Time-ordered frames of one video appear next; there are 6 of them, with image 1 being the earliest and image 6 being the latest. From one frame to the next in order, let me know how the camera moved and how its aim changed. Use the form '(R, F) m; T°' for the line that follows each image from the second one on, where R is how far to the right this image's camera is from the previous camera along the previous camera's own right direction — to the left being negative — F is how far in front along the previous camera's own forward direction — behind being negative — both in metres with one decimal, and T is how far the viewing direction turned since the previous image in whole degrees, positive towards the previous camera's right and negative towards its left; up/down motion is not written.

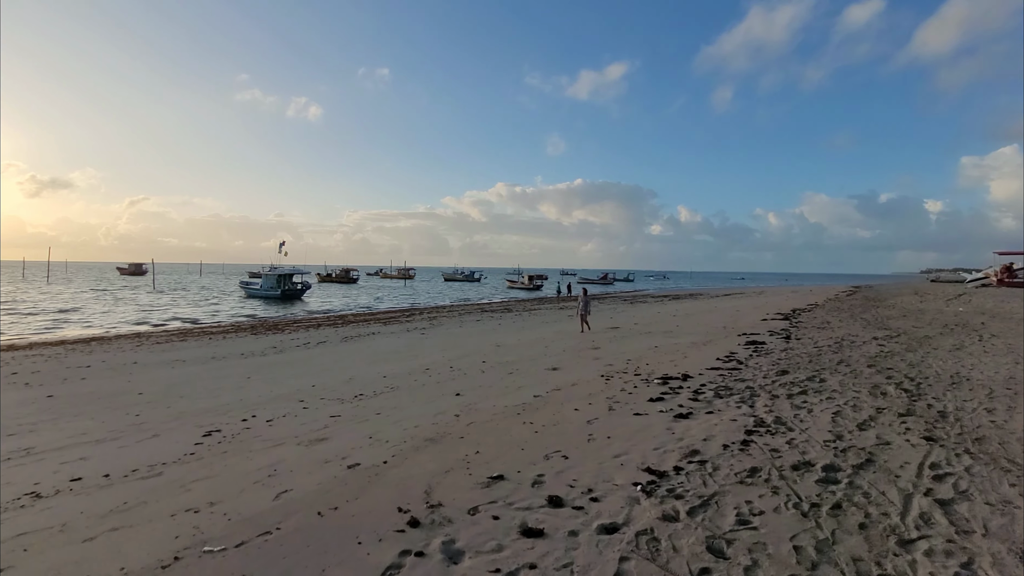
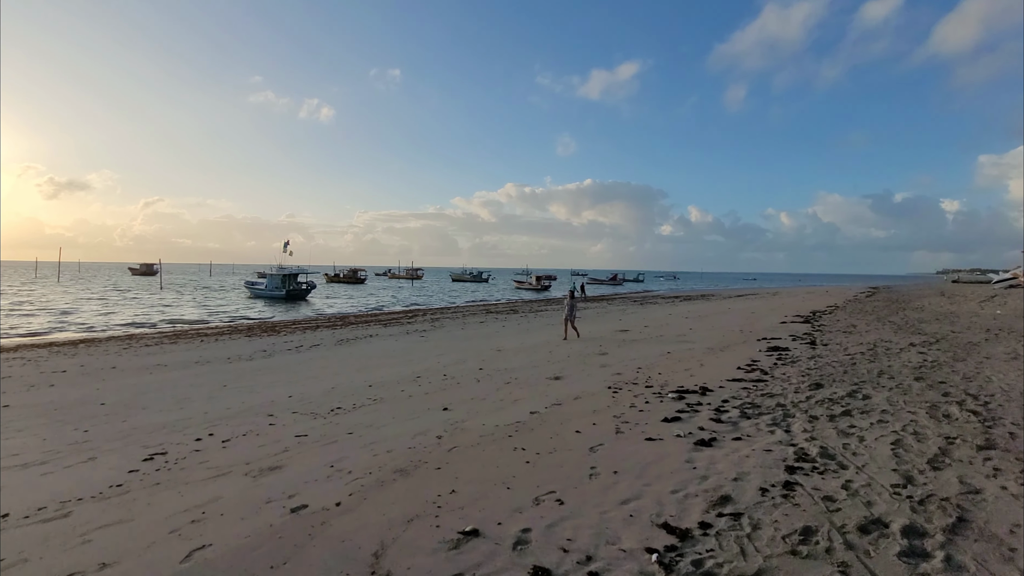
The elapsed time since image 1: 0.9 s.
(+0.2, +1.0) m; -1°
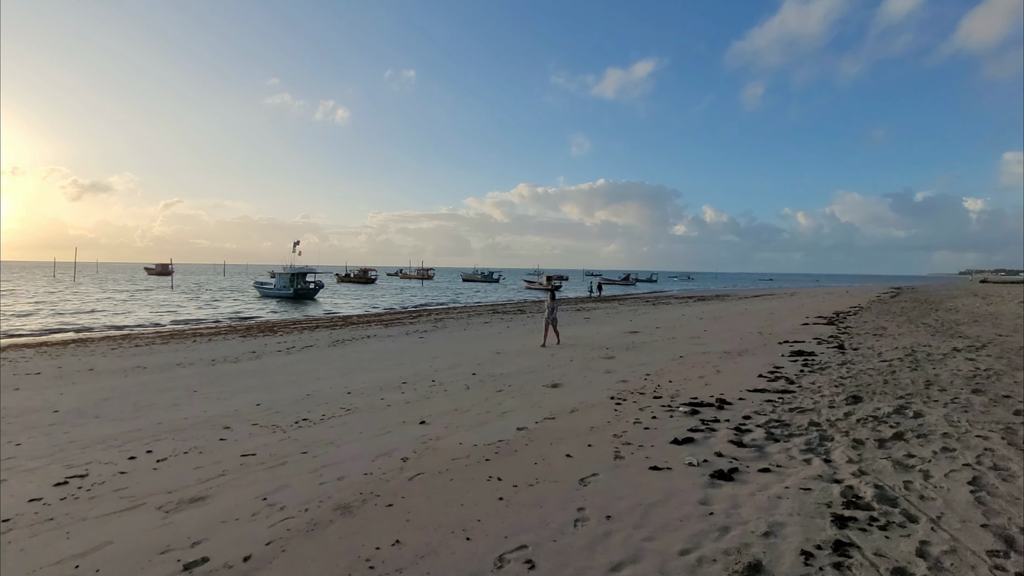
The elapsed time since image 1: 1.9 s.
(+0.4, +1.0) m; -1°
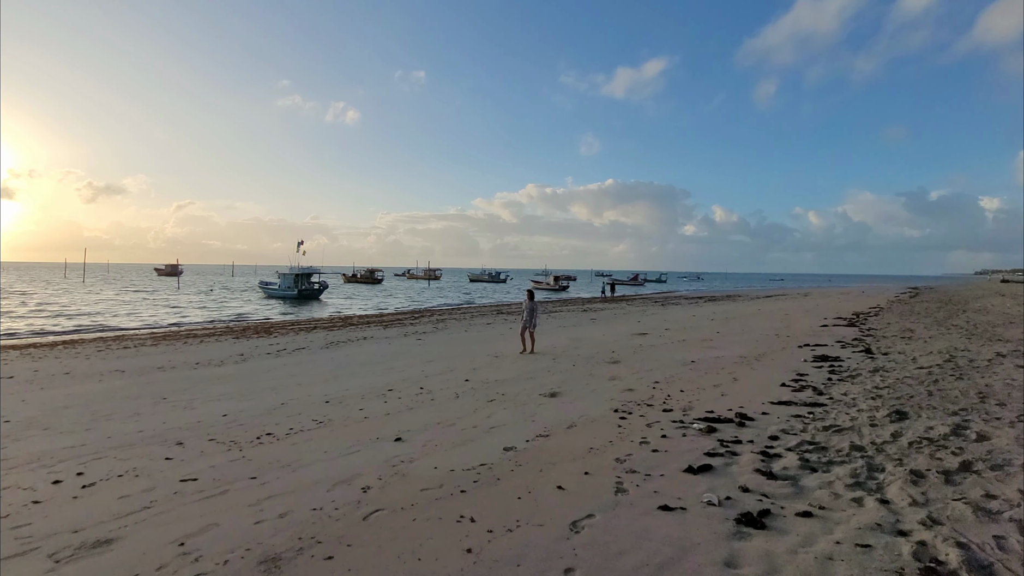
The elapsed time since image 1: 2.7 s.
(+0.3, +0.9) m; -1°
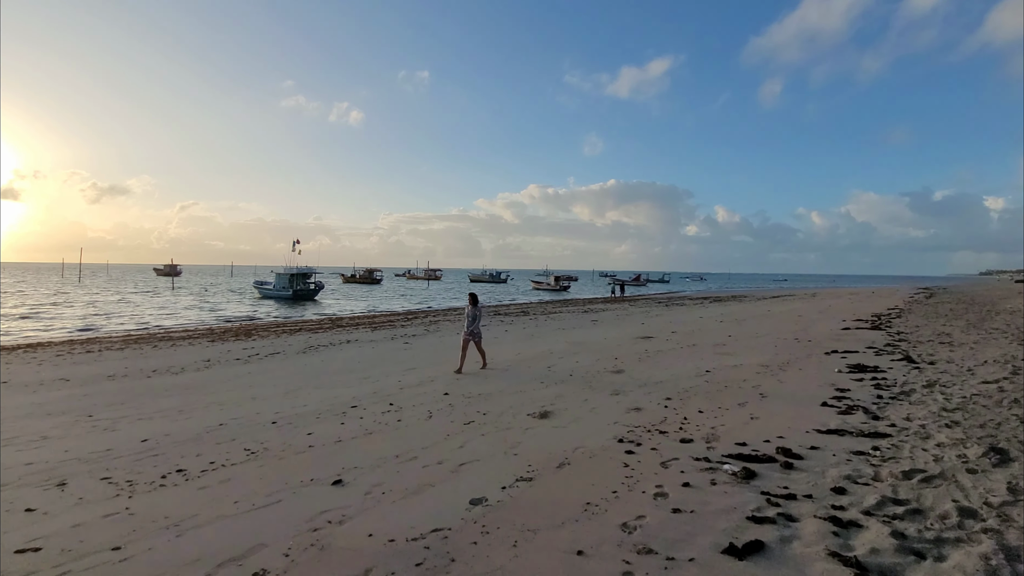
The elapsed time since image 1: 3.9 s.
(+0.3, +1.4) m; 0°
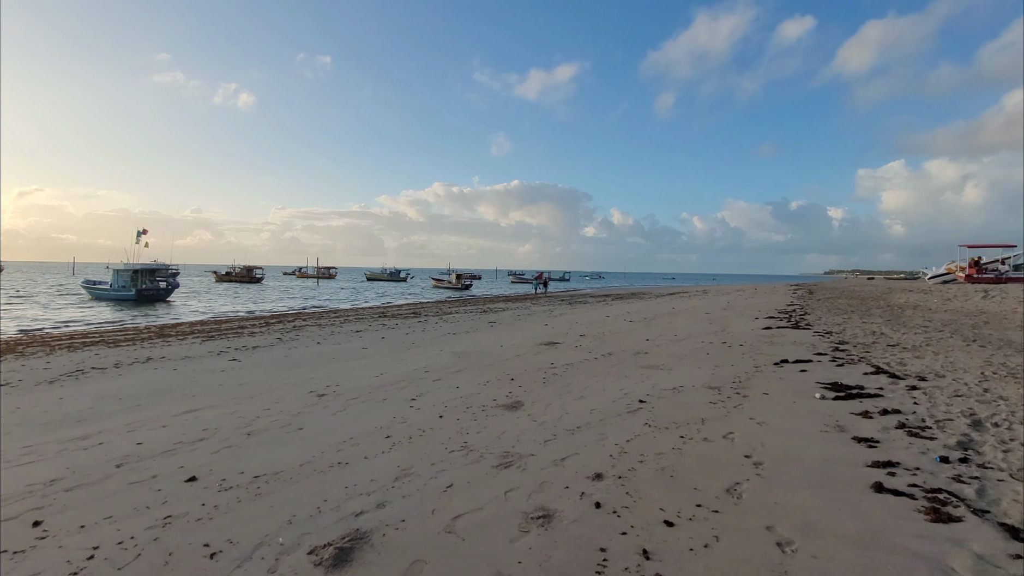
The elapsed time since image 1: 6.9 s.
(+0.9, +3.6) m; +11°
